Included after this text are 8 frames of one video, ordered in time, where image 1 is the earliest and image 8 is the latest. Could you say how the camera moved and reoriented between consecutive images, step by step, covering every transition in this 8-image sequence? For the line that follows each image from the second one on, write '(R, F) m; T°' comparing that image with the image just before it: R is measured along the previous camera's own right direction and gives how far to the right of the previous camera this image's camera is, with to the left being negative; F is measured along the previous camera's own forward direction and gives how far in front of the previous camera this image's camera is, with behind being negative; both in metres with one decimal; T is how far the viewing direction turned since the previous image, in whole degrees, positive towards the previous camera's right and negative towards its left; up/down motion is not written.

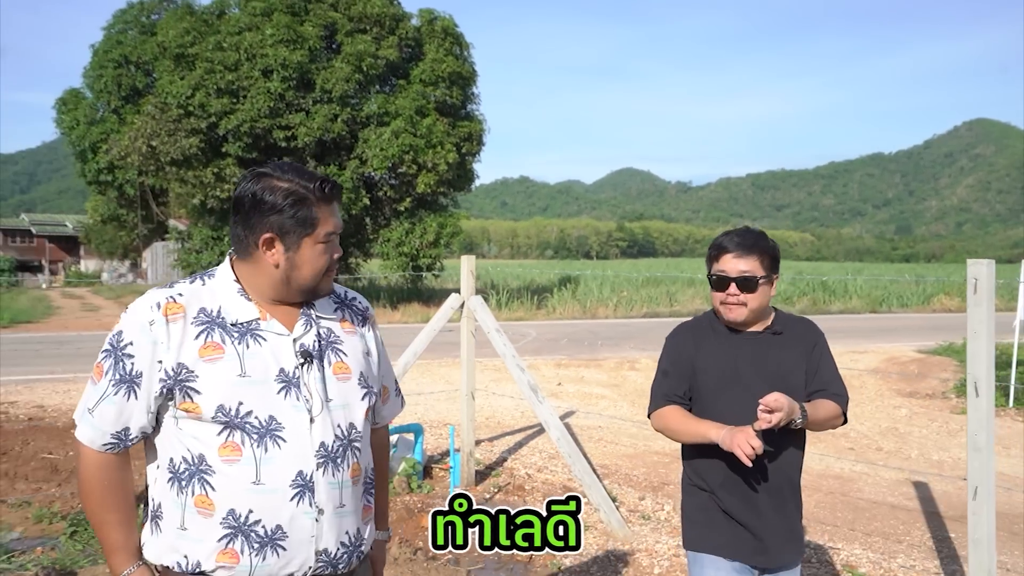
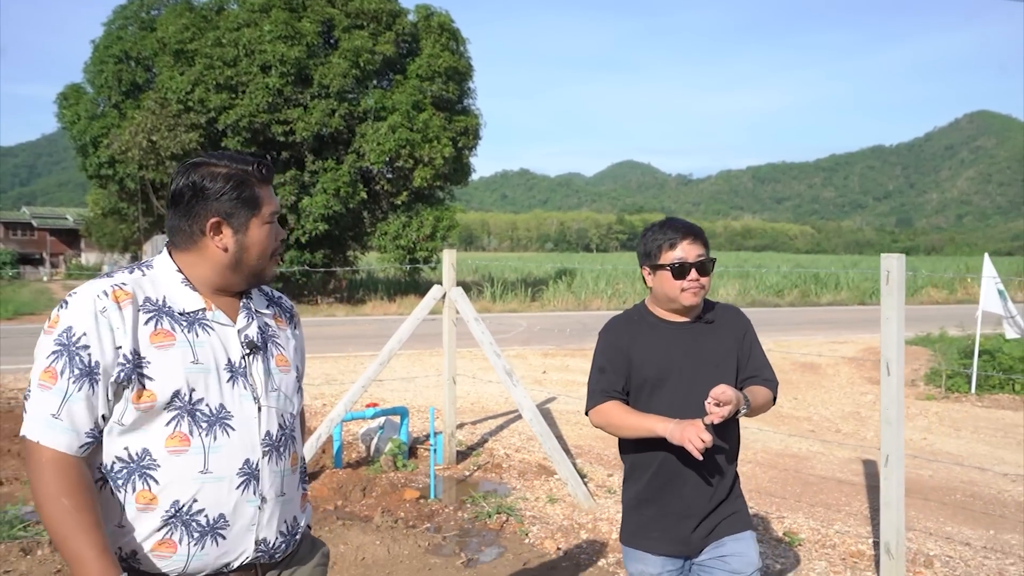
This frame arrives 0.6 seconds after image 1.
(+0.1, -0.4) m; 0°
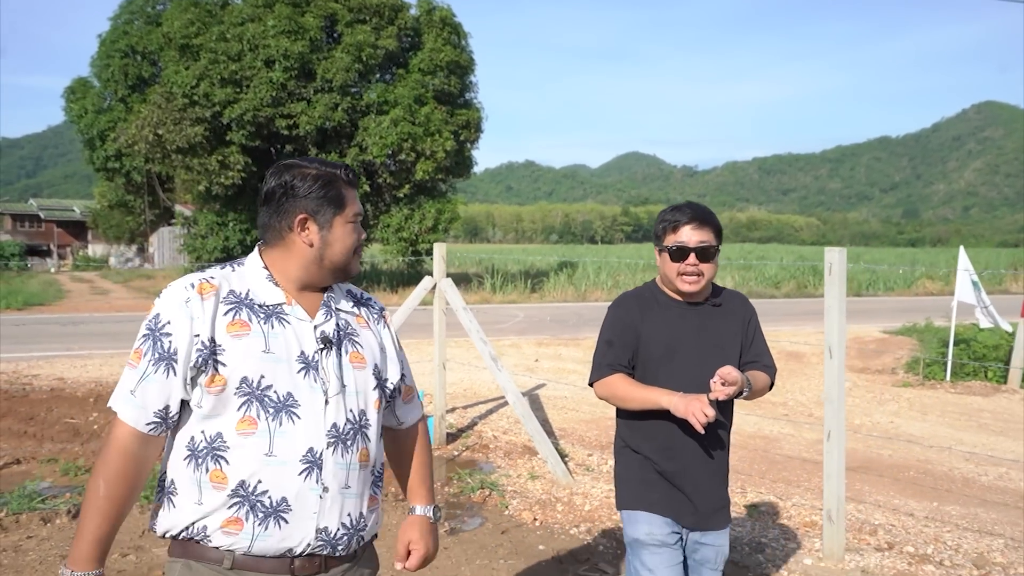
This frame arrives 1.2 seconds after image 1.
(+0.1, -0.3) m; 0°
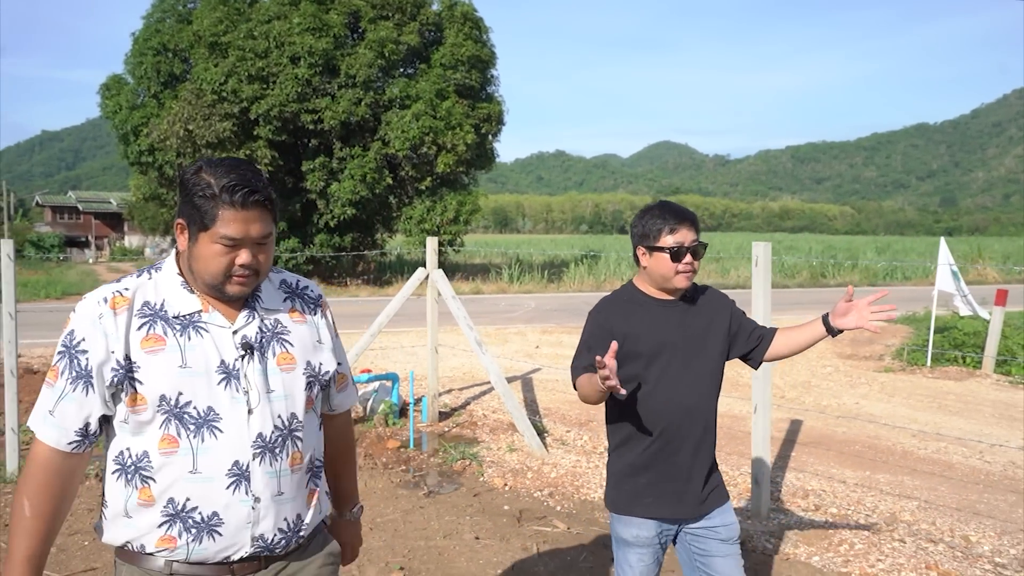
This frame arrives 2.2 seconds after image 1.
(+0.3, -0.5) m; -2°
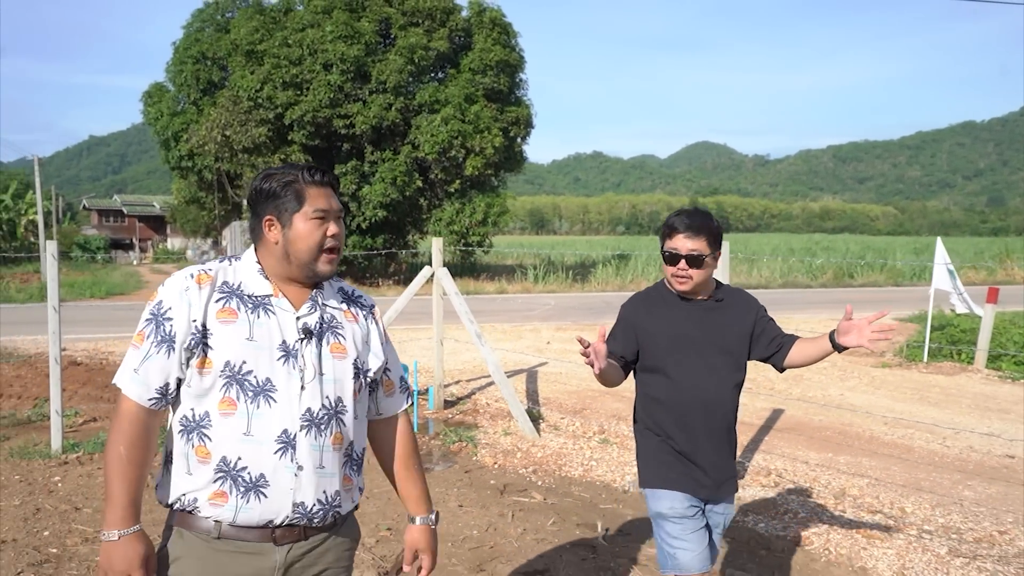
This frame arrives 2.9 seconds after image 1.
(+0.3, -0.5) m; -2°
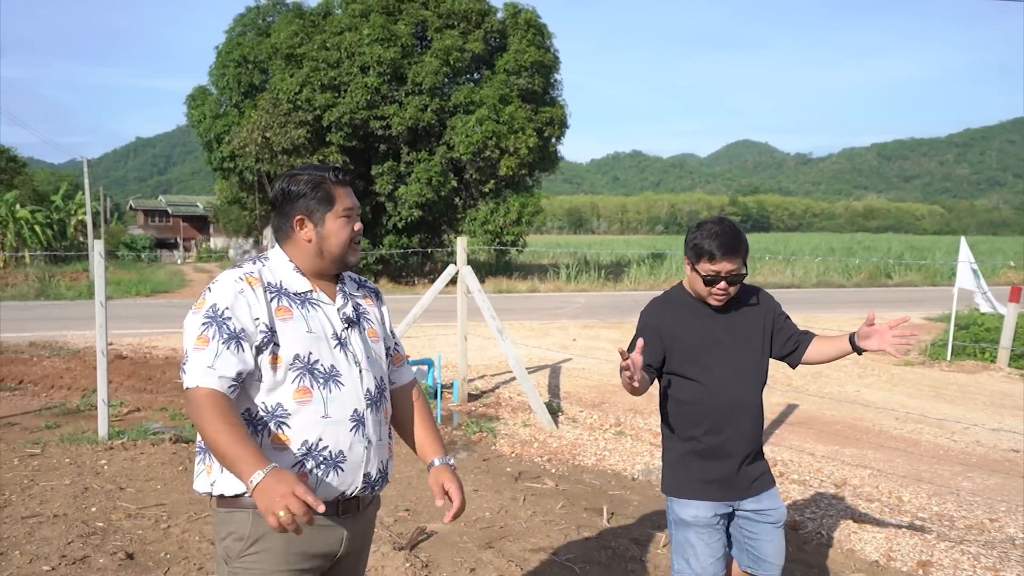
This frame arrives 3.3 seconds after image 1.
(+0.1, -0.3) m; -3°
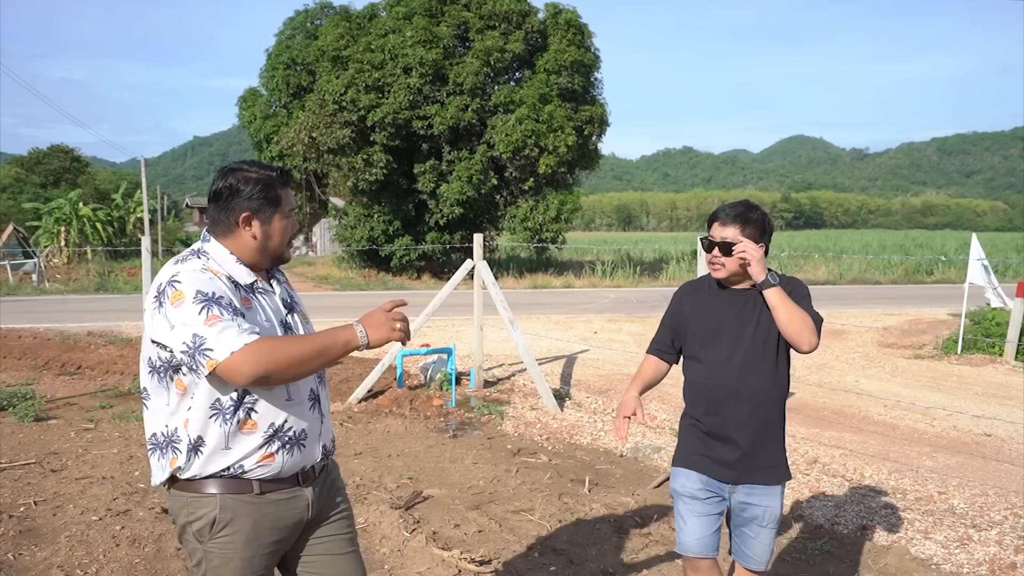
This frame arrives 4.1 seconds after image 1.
(+0.3, -0.5) m; -3°
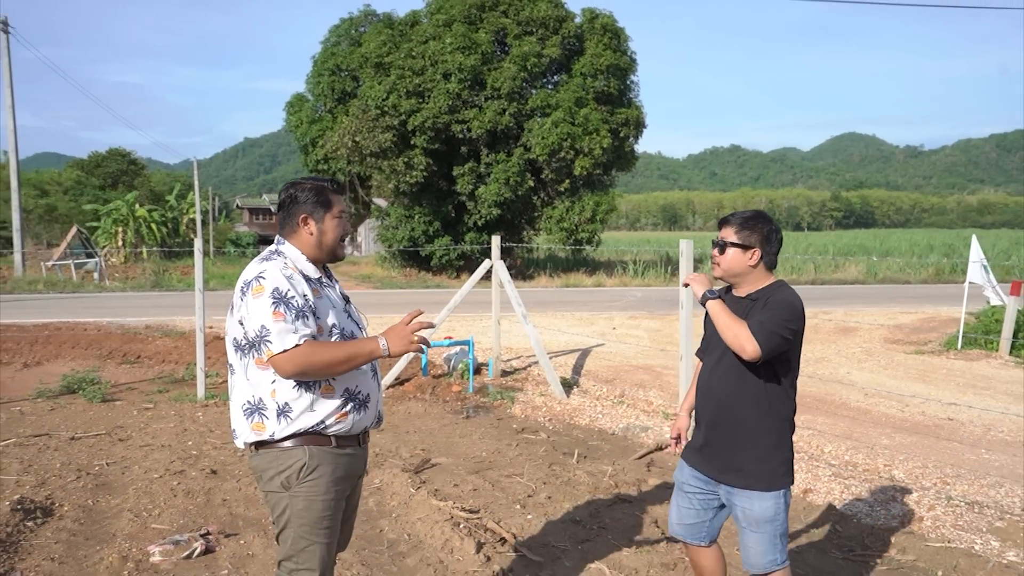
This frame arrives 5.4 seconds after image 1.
(+0.3, -0.7) m; -3°
